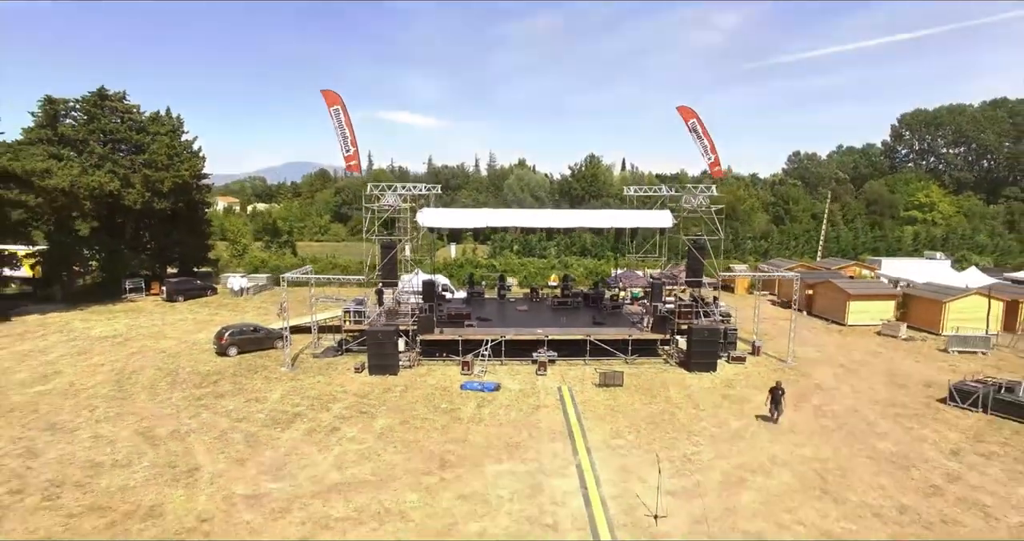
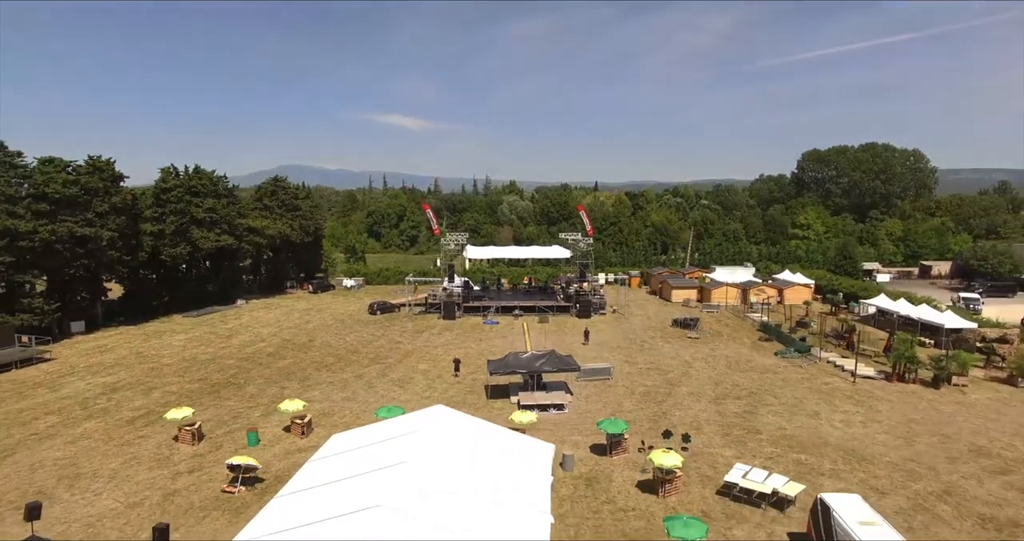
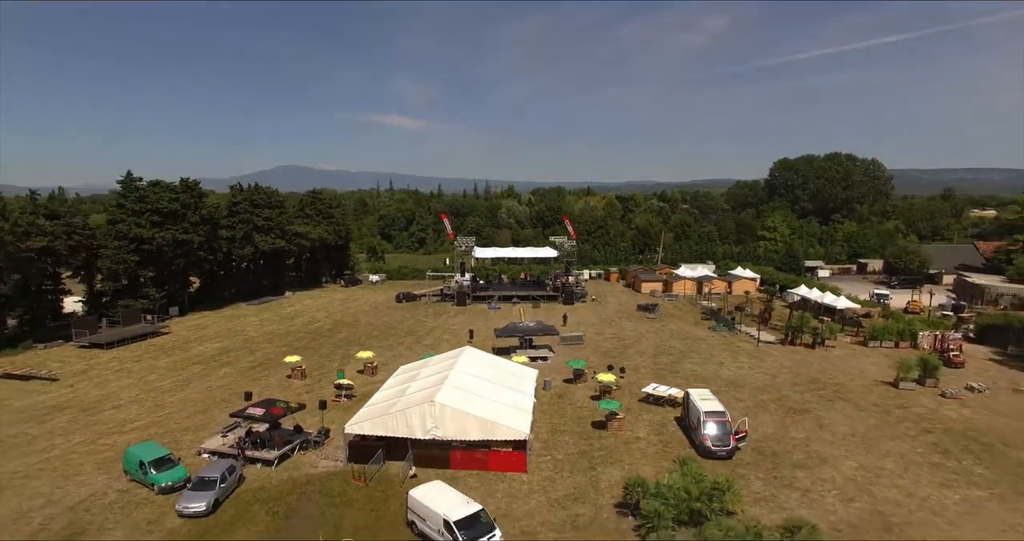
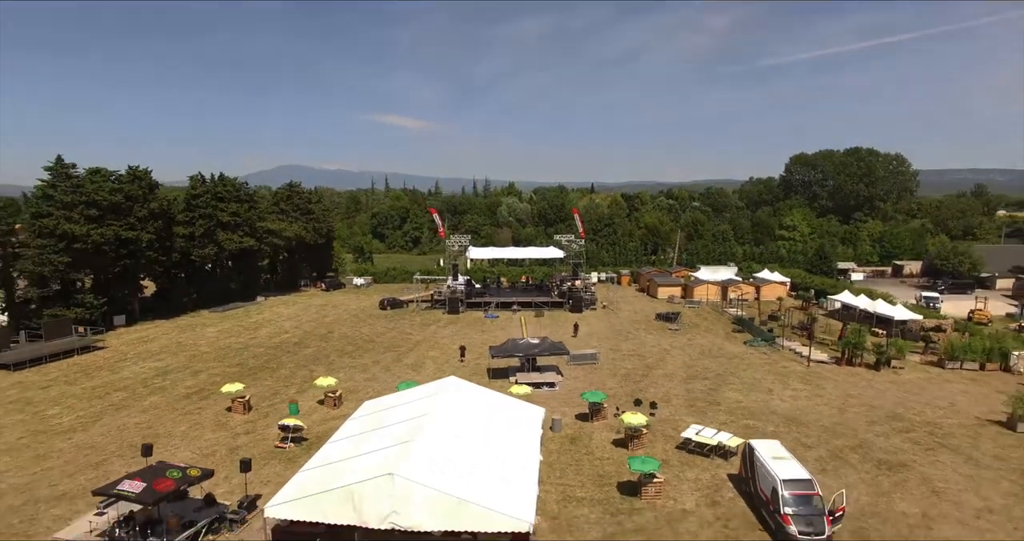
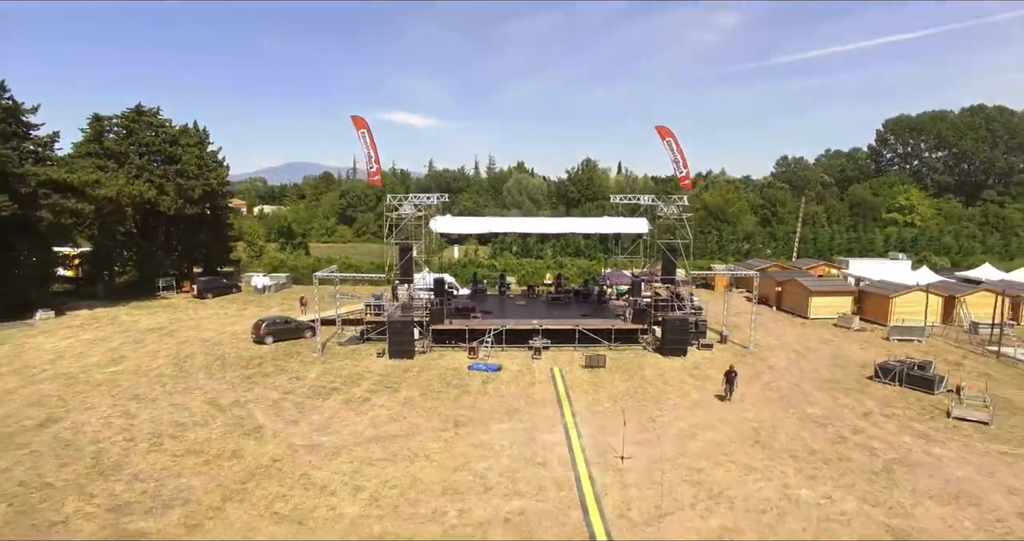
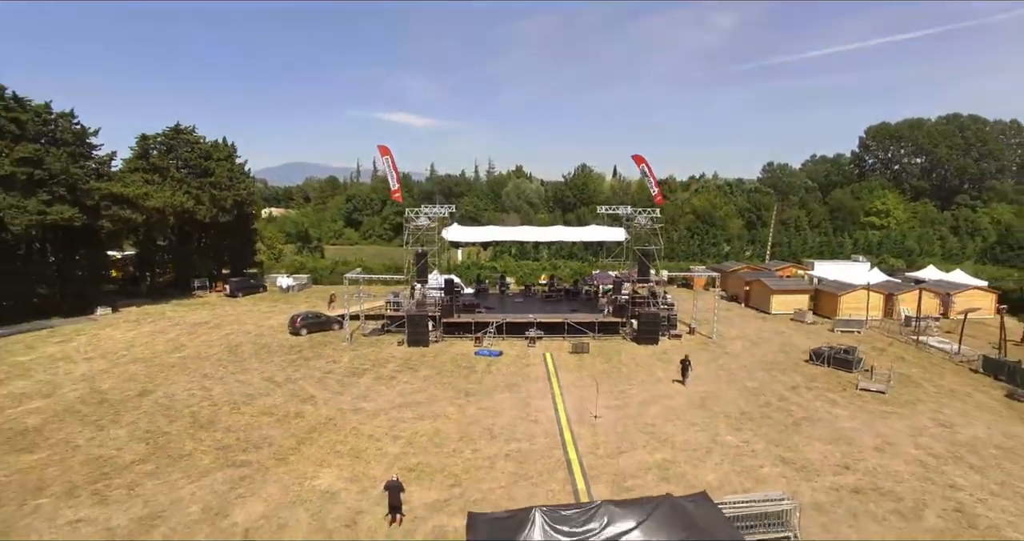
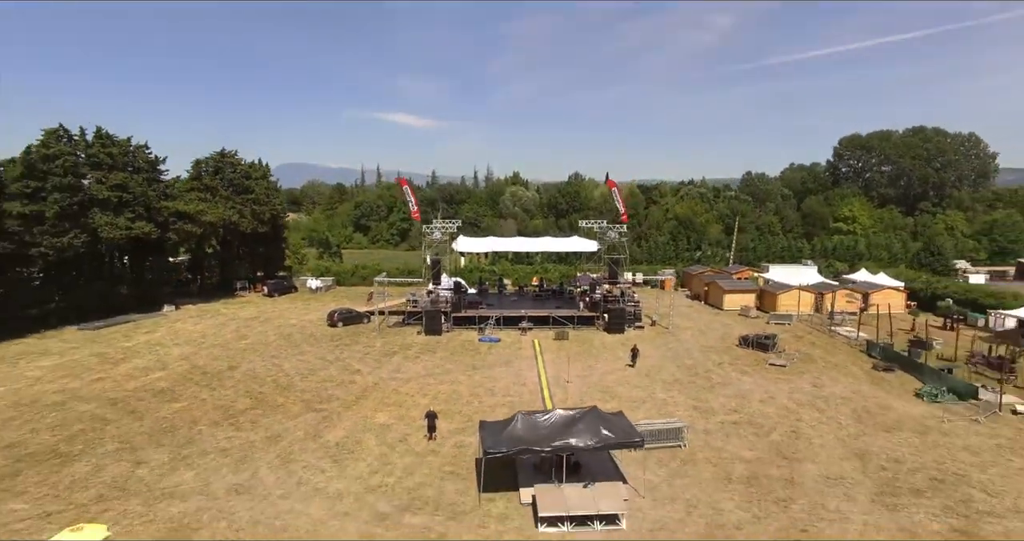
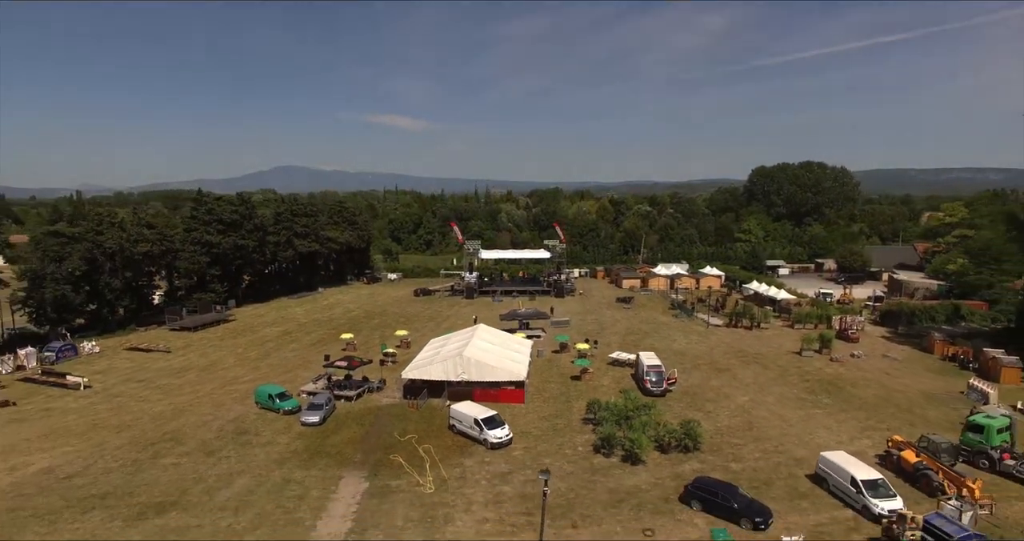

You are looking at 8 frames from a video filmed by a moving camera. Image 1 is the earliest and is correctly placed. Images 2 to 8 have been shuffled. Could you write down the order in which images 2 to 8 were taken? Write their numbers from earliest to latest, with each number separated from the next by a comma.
5, 6, 7, 2, 4, 3, 8
